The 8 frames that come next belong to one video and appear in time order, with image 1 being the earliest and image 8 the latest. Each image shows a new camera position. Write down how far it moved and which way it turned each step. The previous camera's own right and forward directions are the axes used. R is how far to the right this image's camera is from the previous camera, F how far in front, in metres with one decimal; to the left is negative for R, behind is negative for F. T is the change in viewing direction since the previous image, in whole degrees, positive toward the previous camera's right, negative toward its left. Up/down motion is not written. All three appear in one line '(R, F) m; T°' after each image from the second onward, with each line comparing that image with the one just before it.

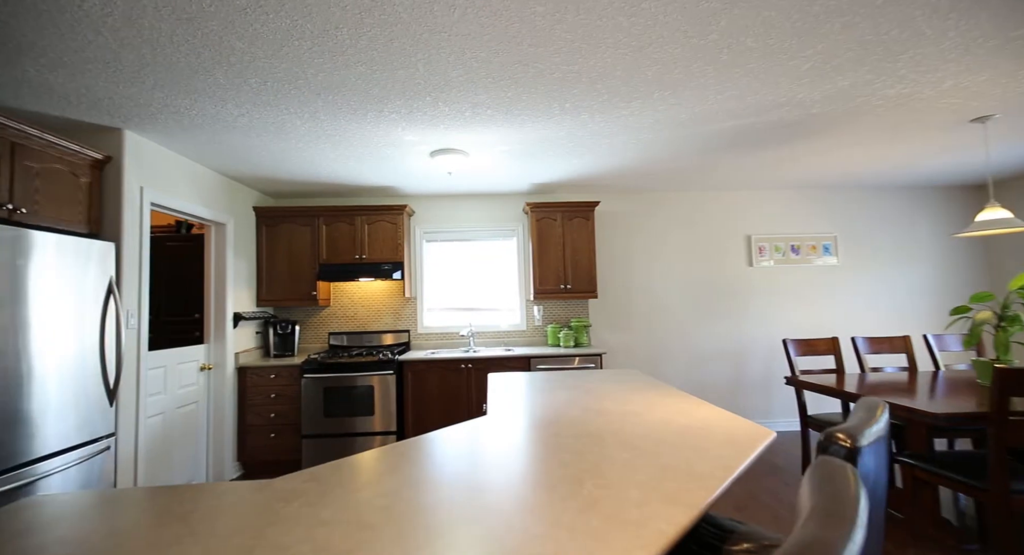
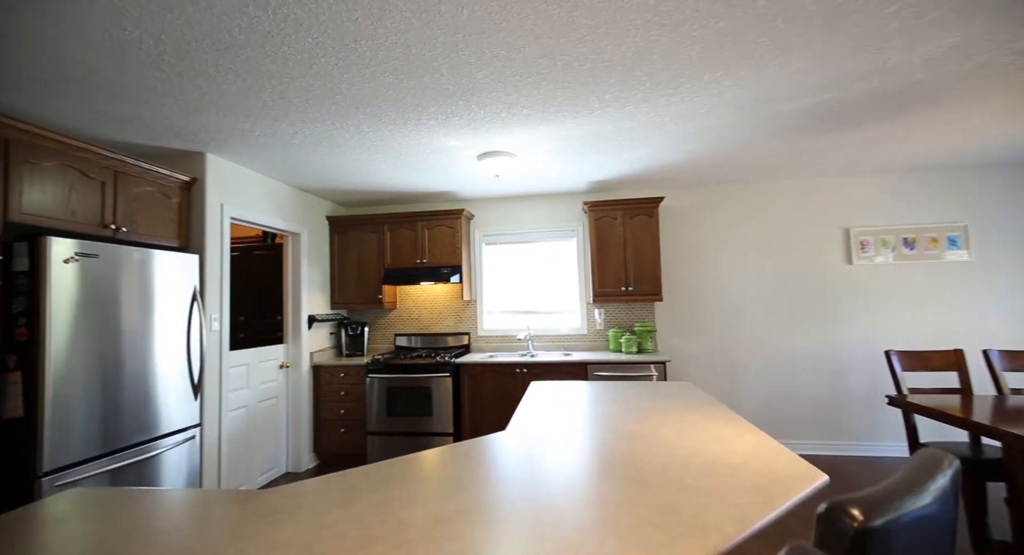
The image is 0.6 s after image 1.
(+0.4, +0.1) m; -12°
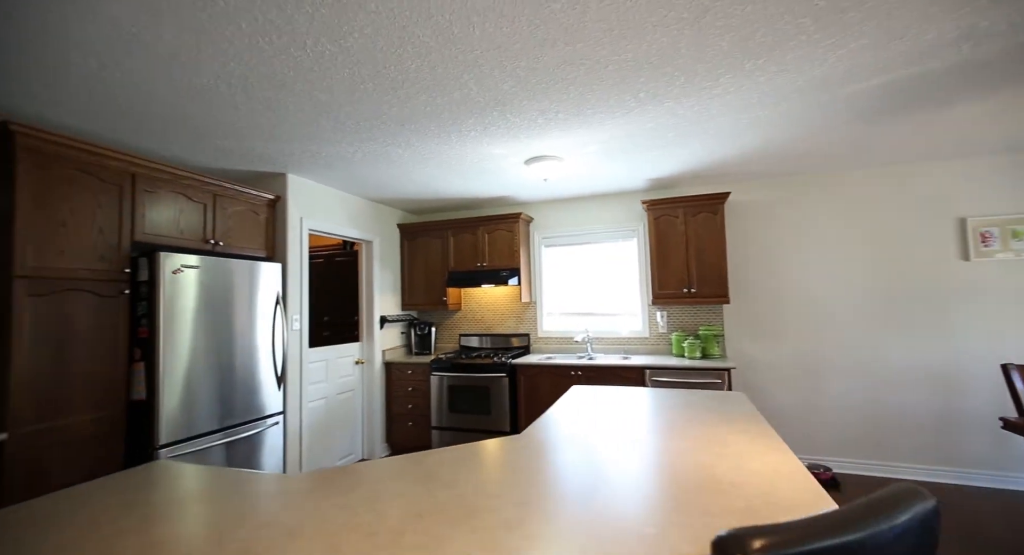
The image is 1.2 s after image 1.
(+0.4, 0.0) m; -12°
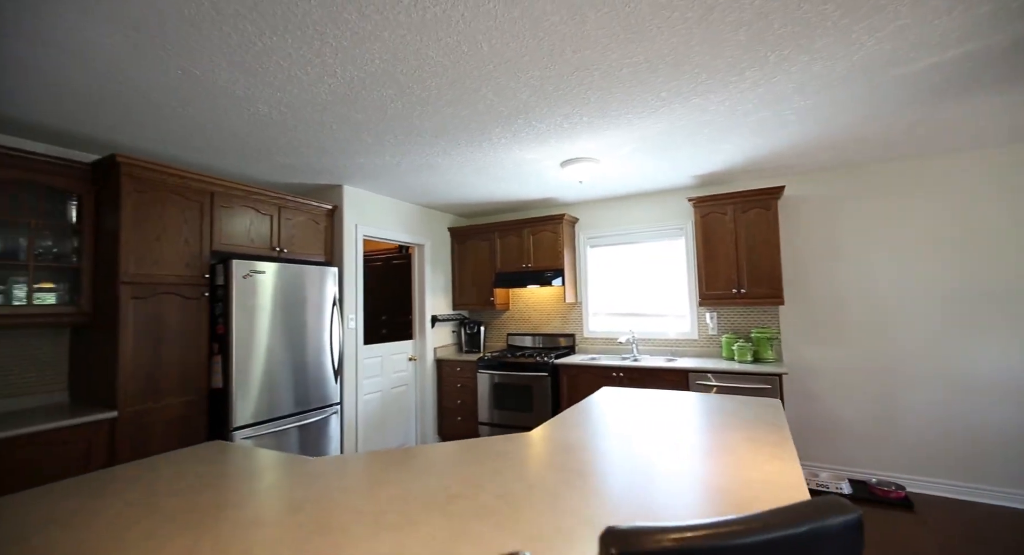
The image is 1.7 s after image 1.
(+0.3, -0.1) m; -9°
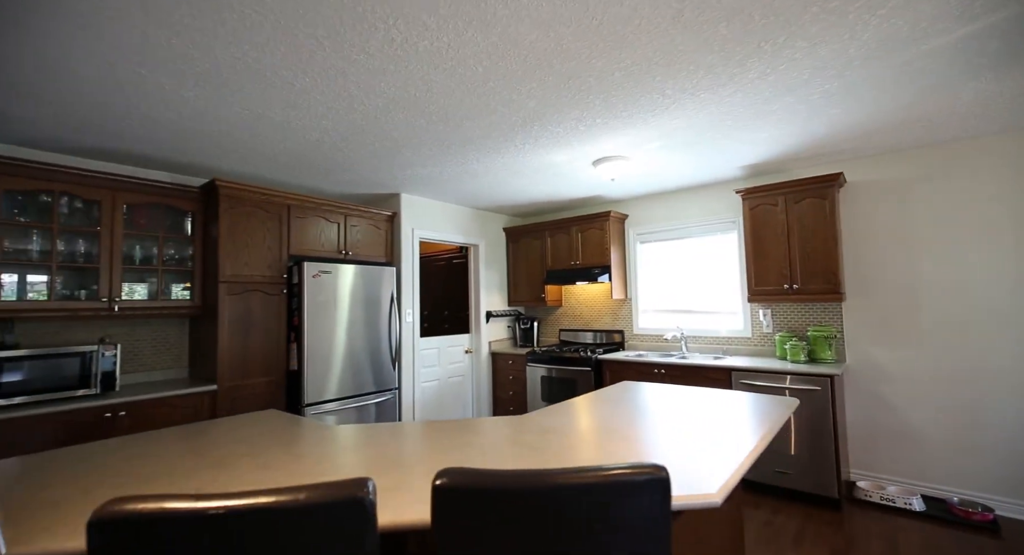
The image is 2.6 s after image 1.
(+0.5, -0.1) m; -13°
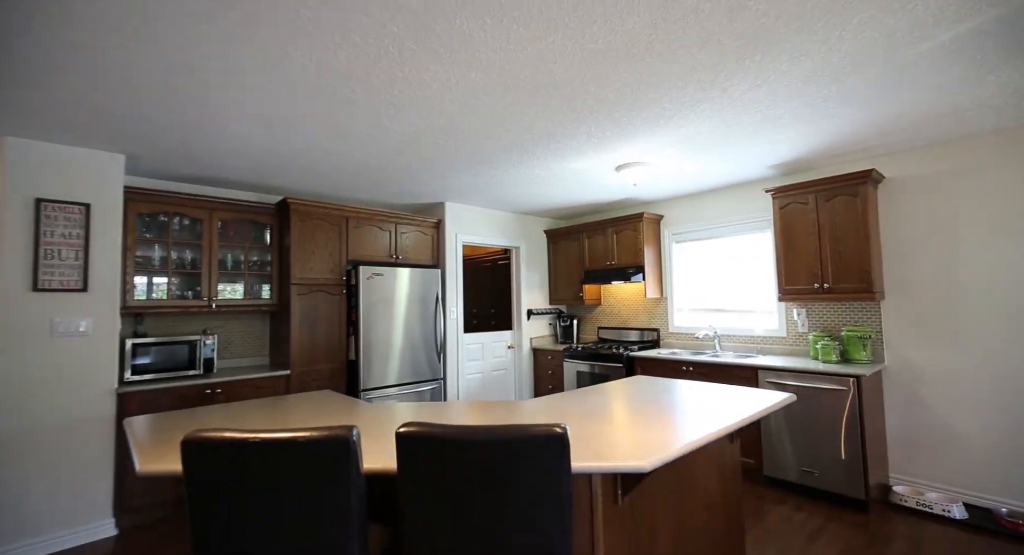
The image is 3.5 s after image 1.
(+0.4, -0.3) m; -9°
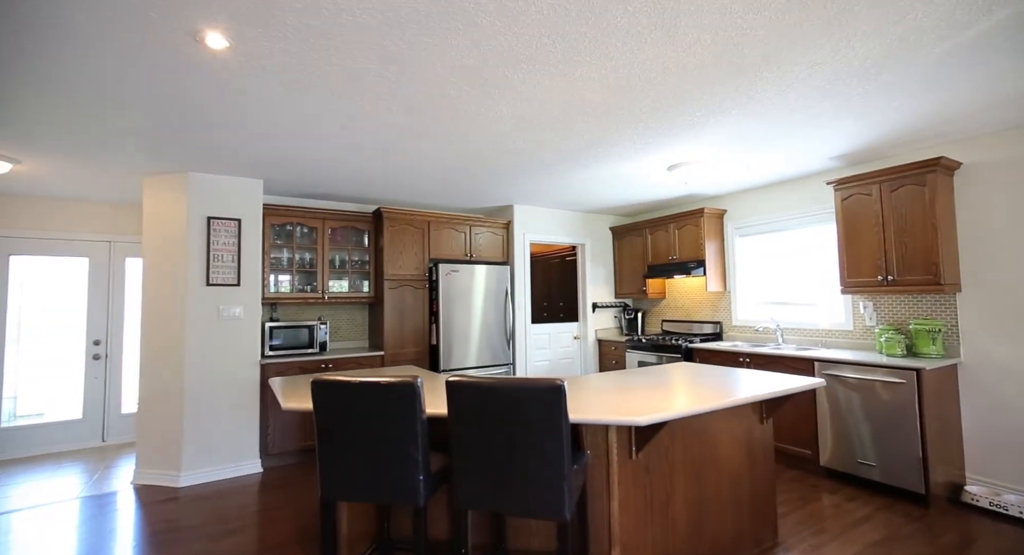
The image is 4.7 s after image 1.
(+0.3, -0.4) m; -11°
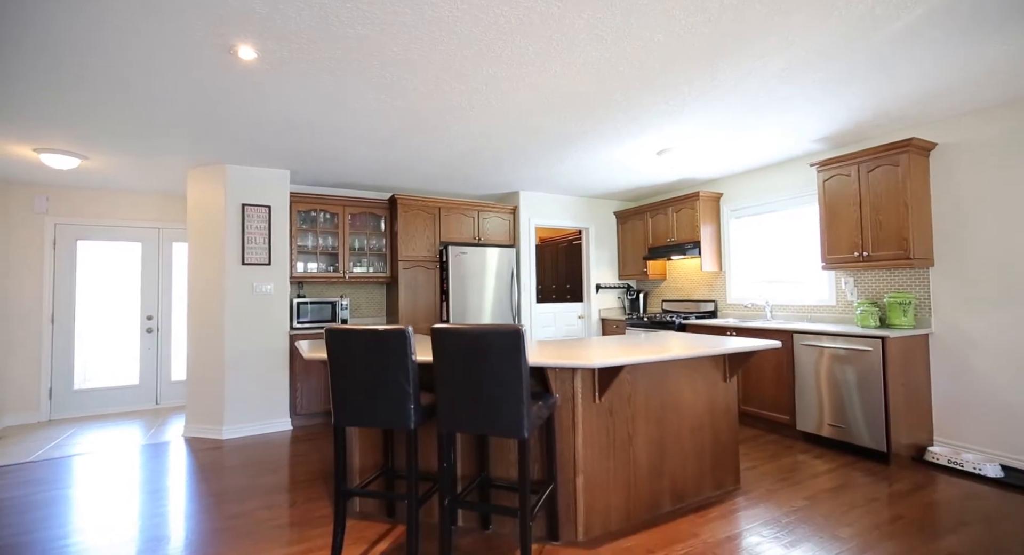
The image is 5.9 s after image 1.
(+0.2, -0.3) m; -3°
